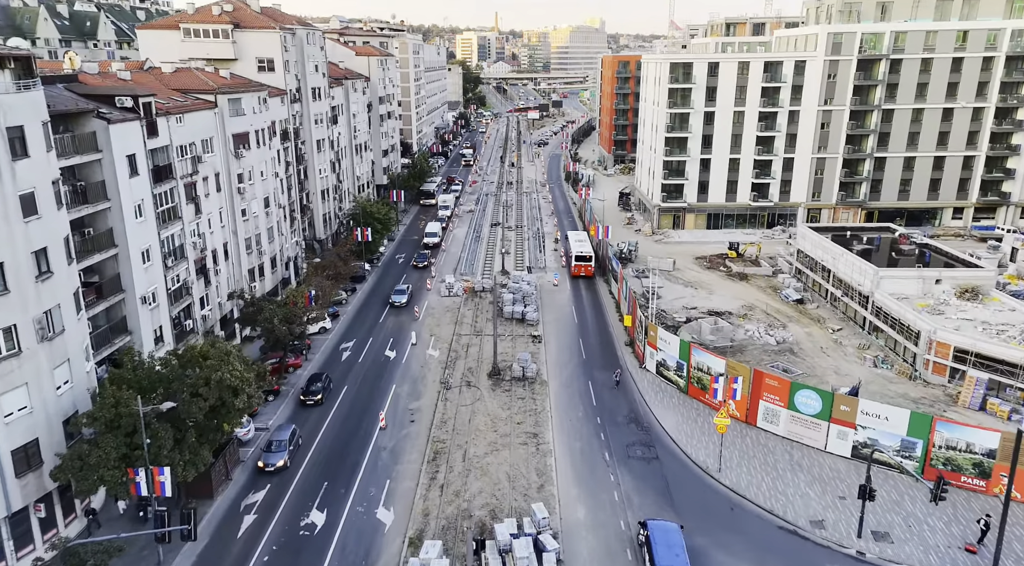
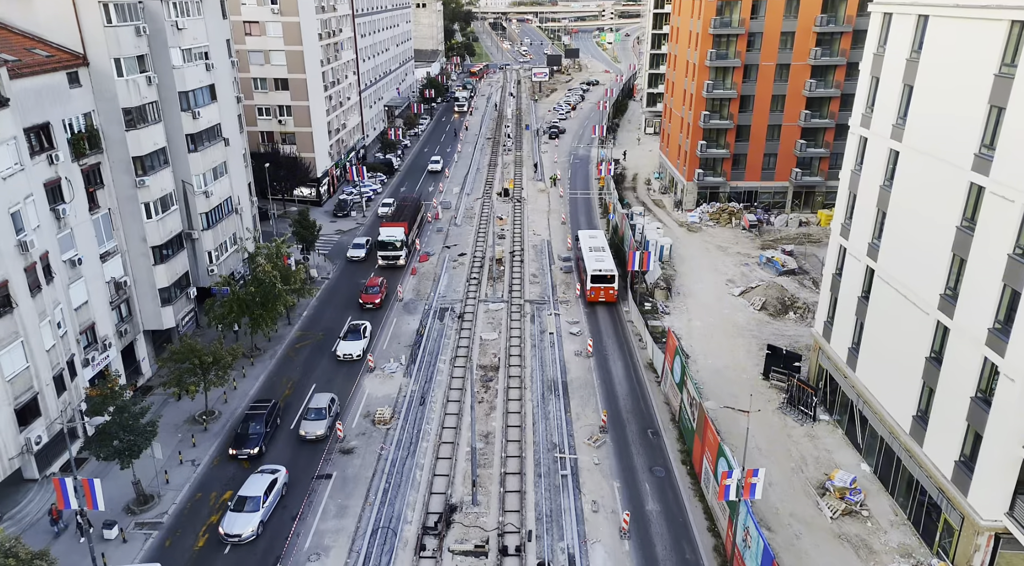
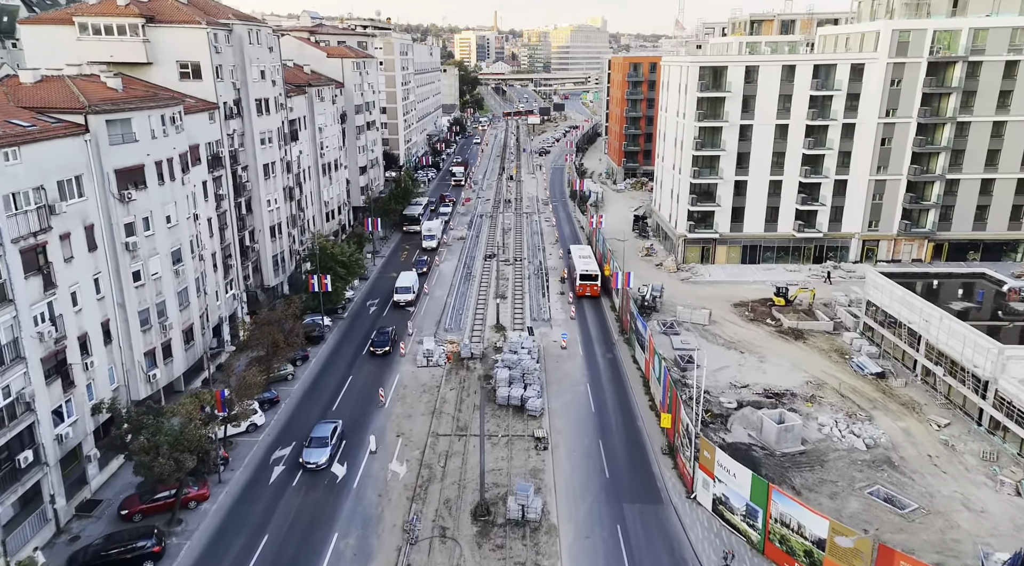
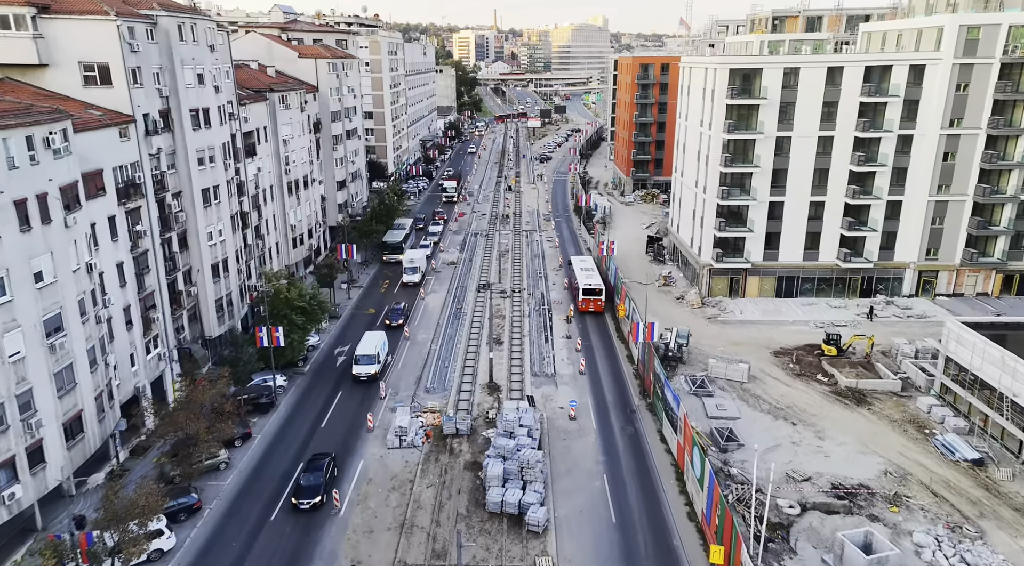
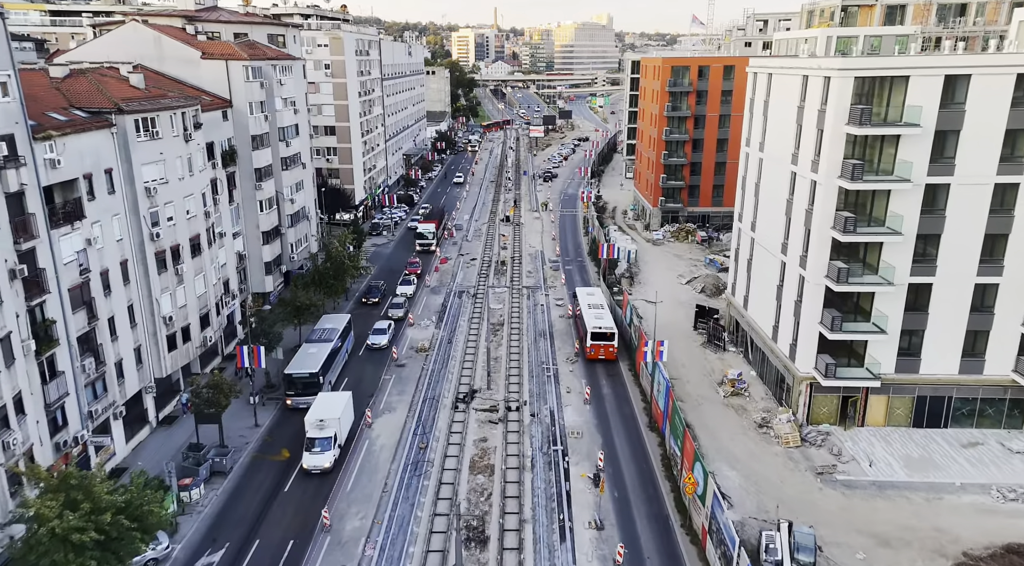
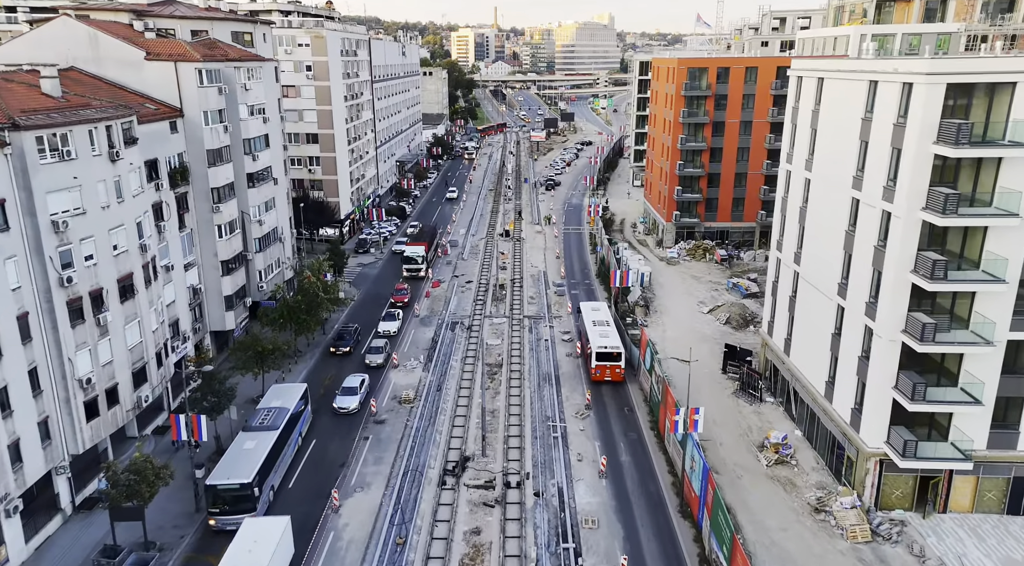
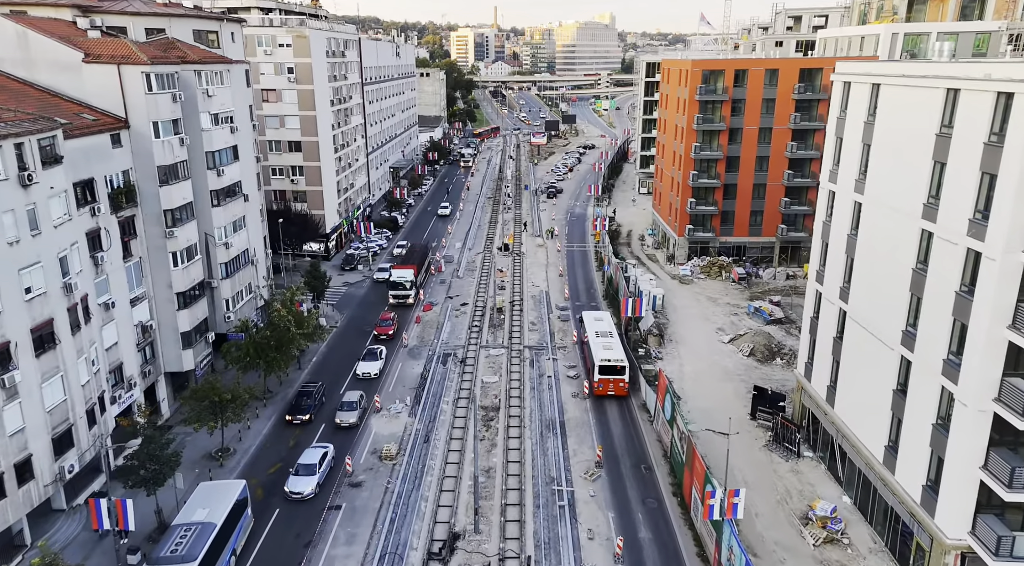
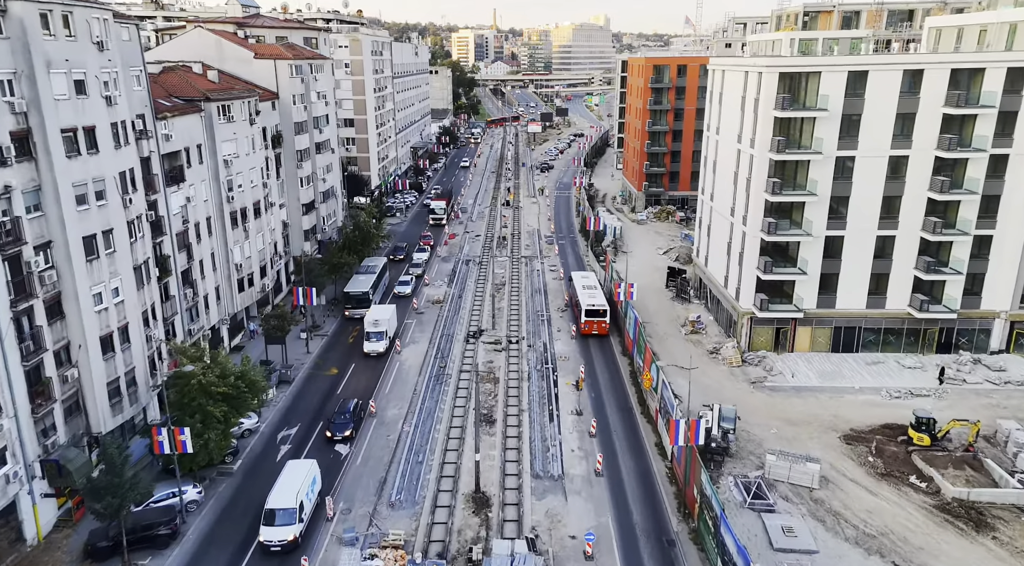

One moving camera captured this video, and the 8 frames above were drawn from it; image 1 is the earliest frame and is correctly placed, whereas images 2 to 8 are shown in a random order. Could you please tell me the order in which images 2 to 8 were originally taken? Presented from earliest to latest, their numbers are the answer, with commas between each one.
3, 4, 8, 5, 6, 7, 2
